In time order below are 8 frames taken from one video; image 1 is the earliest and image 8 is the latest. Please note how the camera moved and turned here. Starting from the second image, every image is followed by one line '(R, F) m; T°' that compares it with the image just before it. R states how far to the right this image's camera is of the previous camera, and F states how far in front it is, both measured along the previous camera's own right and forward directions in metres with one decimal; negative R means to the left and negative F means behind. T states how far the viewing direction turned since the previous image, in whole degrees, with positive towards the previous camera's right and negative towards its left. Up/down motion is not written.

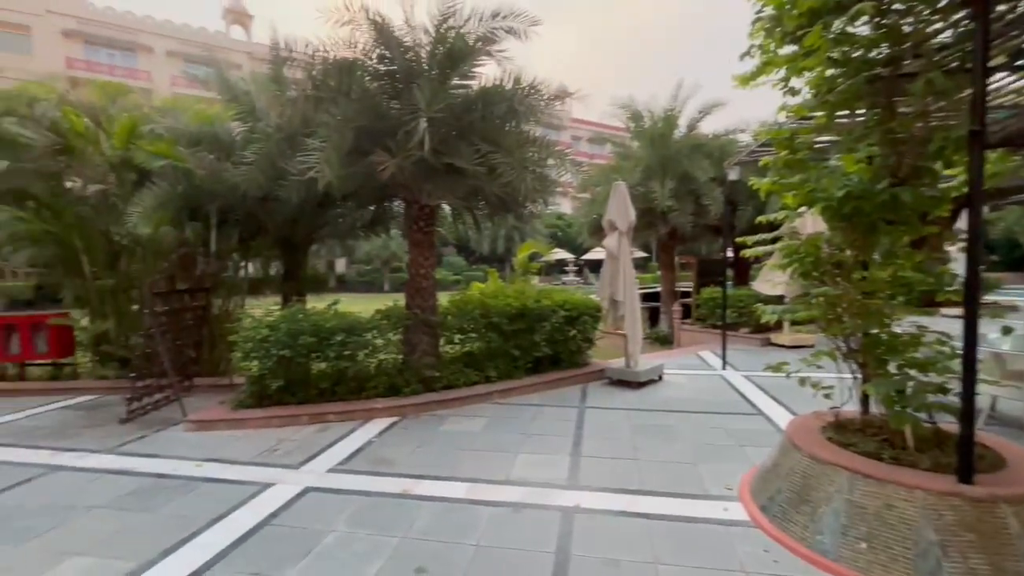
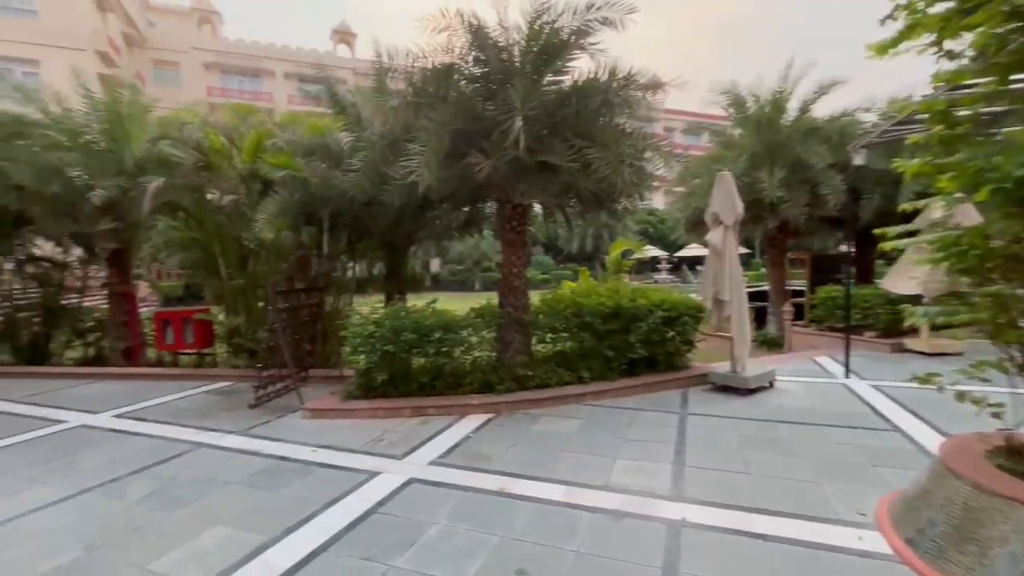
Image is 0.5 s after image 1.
(-0.1, +0.1) m; -10°
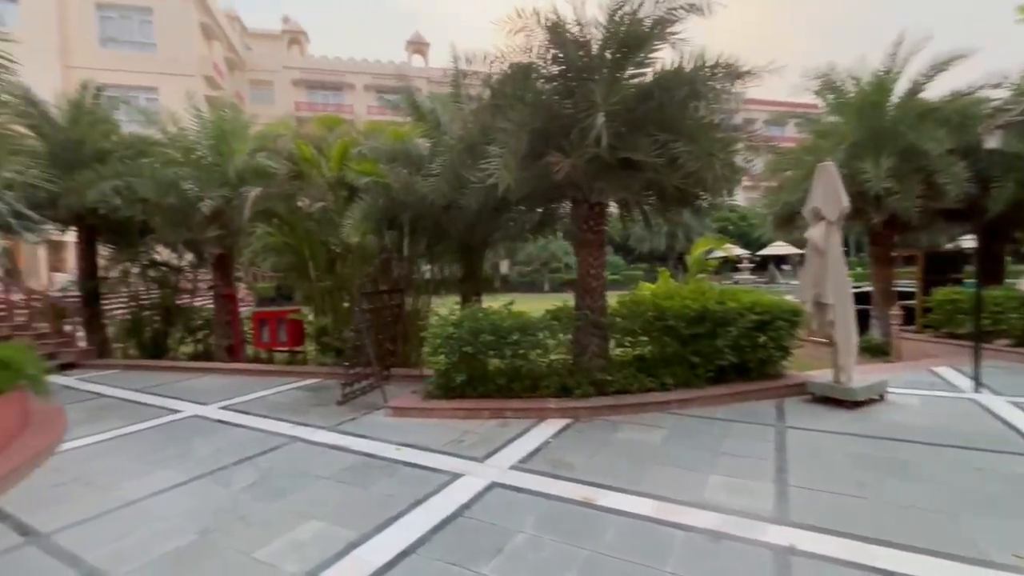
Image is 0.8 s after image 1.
(-0.1, +0.1) m; -8°
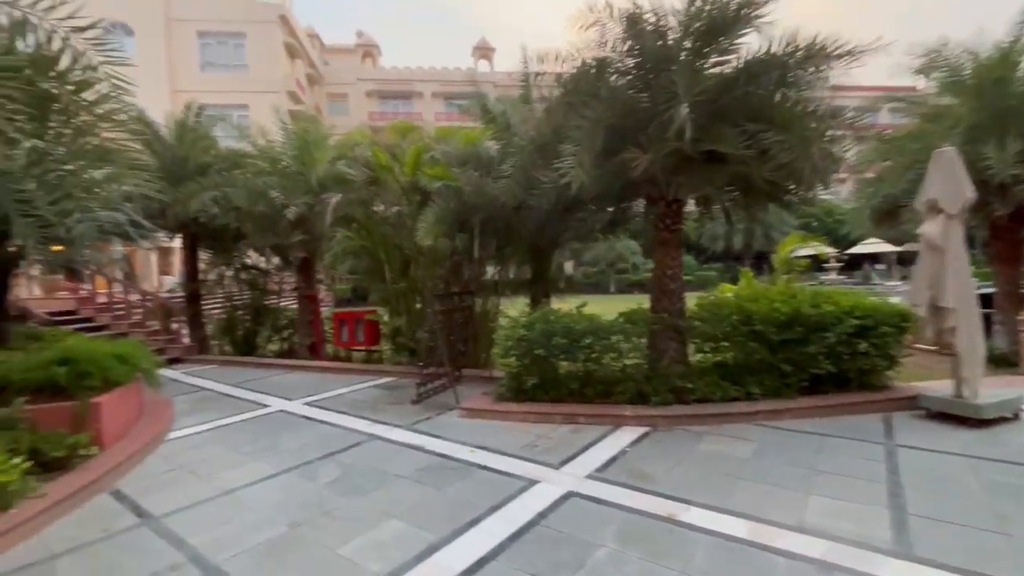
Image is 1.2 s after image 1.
(-0.1, +0.1) m; -8°
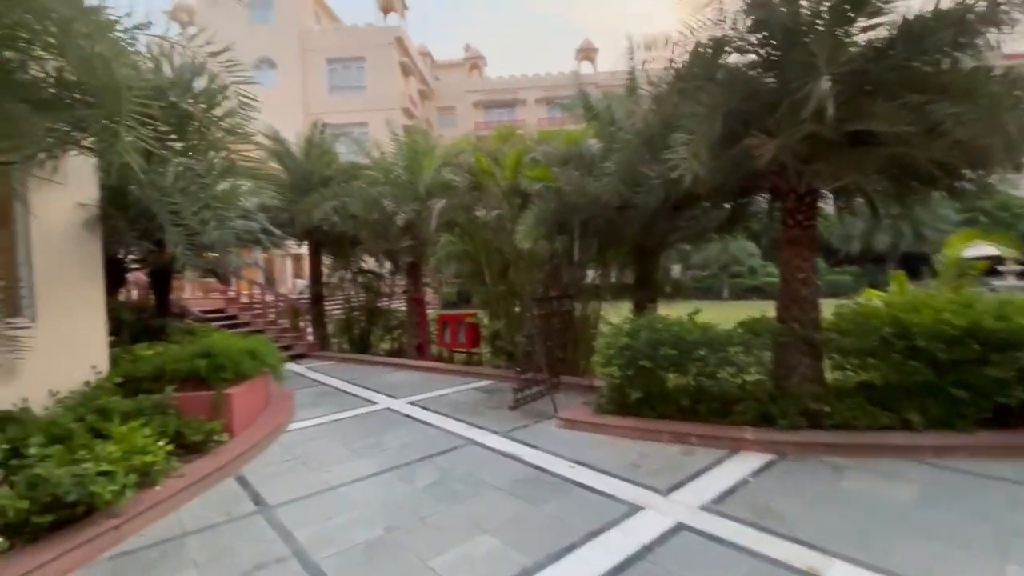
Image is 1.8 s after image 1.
(0.0, +0.2) m; -12°
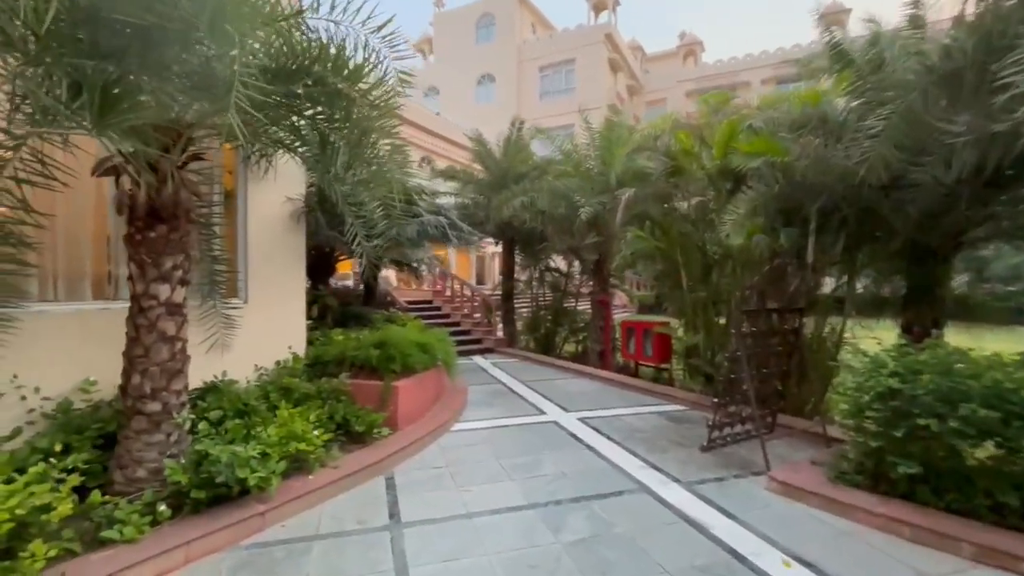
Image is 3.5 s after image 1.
(+0.1, +0.9) m; -24°
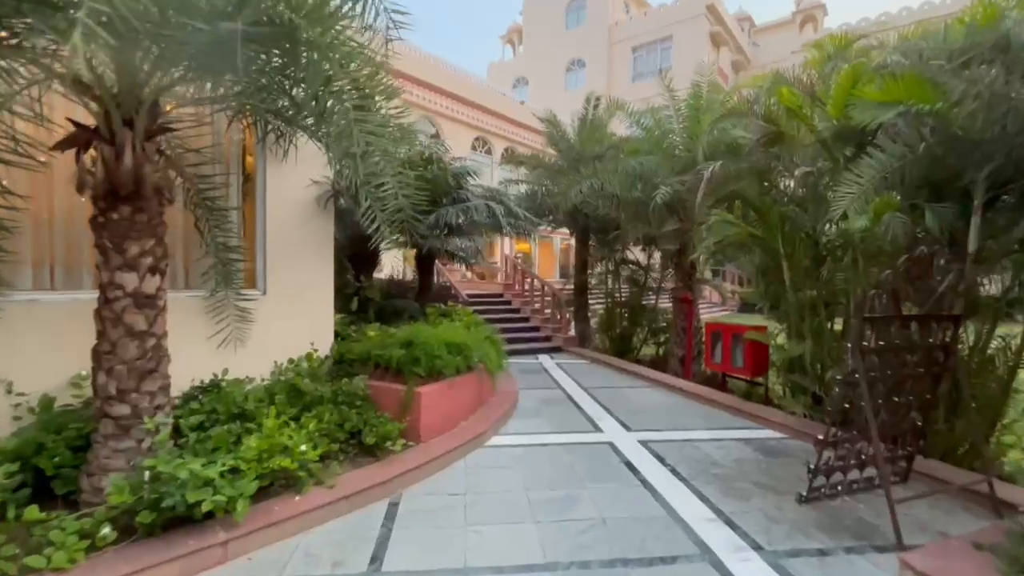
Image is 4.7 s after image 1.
(+0.4, +0.8) m; -11°
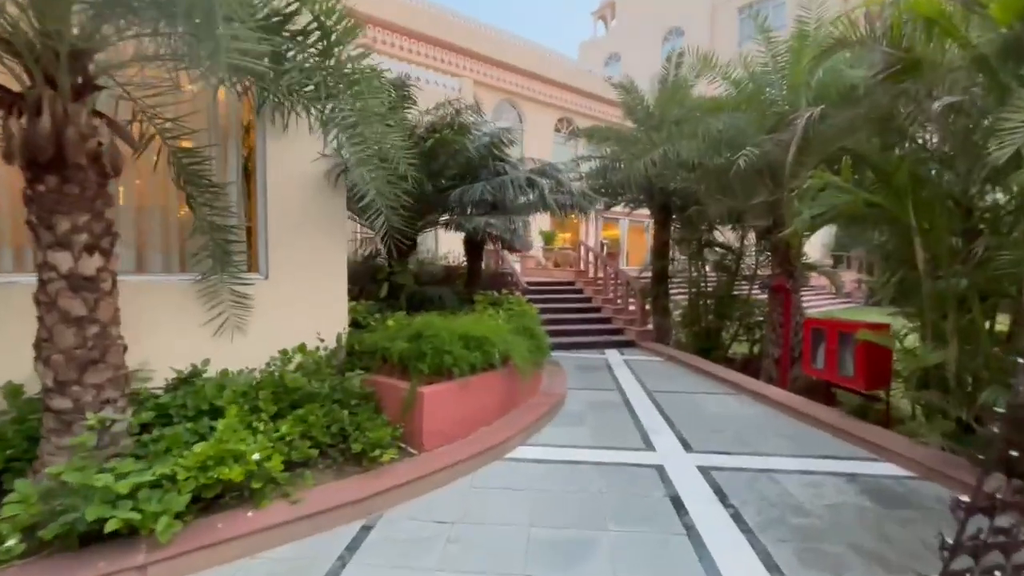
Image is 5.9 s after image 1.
(+0.6, +0.8) m; -12°
